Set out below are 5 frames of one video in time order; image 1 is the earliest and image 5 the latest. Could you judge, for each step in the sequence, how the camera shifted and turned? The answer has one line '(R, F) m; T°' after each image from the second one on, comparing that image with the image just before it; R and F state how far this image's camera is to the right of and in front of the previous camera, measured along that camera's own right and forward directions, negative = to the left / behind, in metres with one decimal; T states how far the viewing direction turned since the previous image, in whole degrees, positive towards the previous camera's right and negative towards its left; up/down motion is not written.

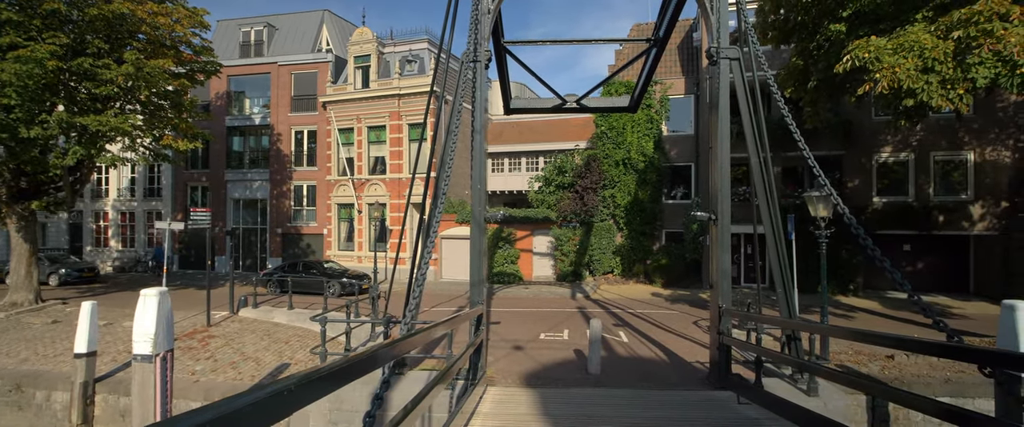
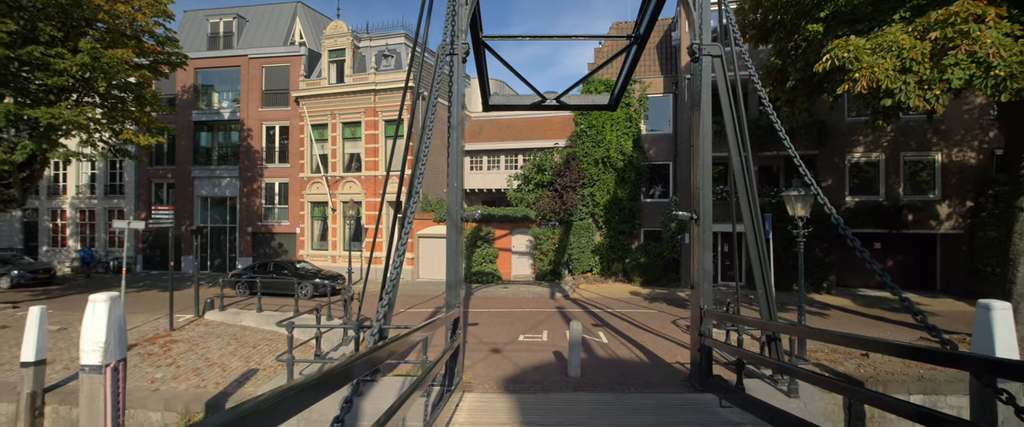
(0.0, +0.2) m; +2°
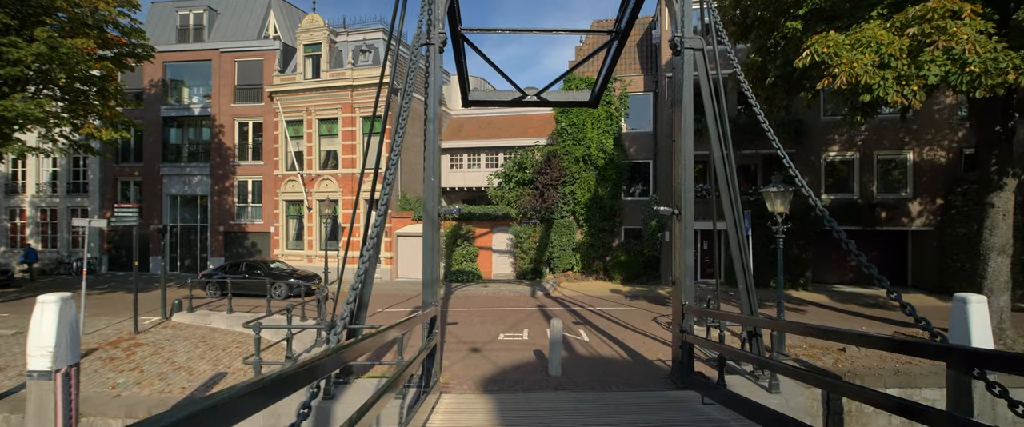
(0.0, +0.2) m; +2°
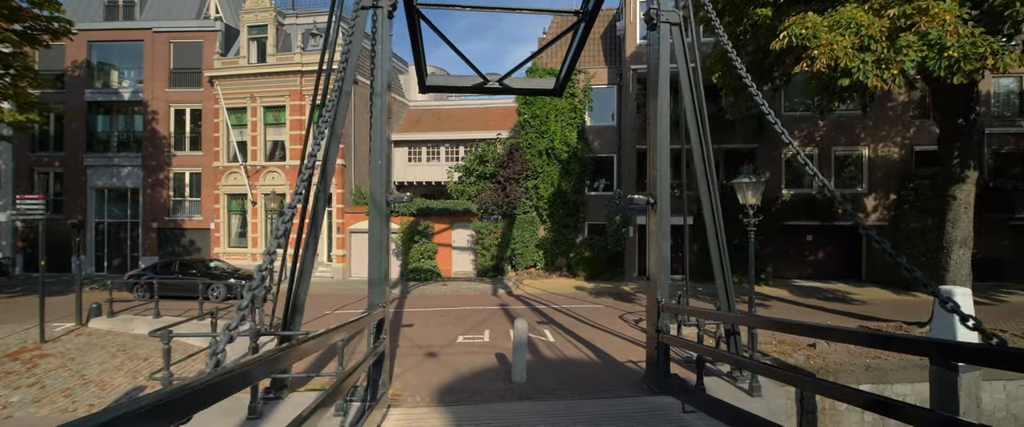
(0.0, +0.8) m; +4°
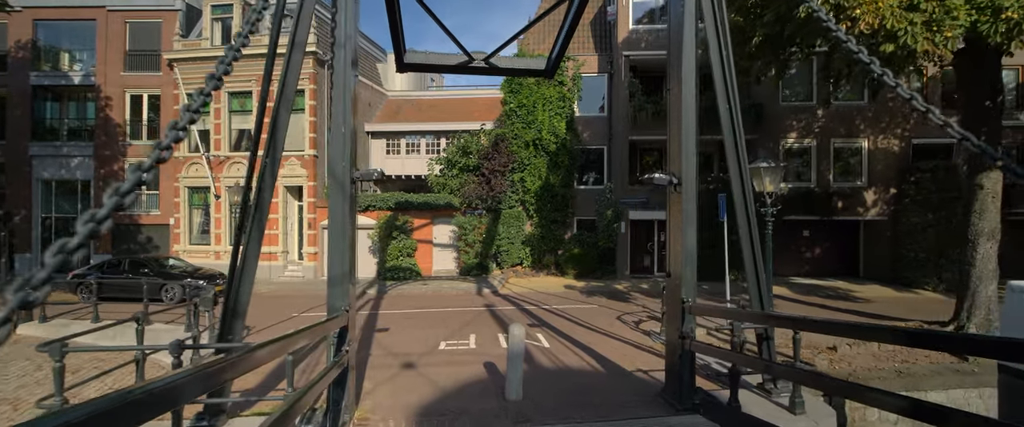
(-0.1, +1.1) m; +2°
